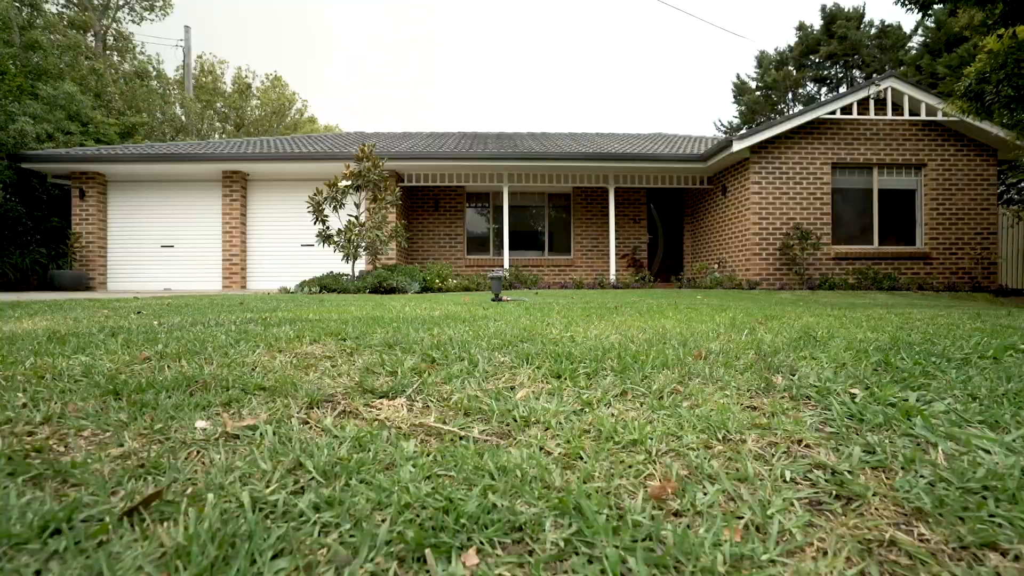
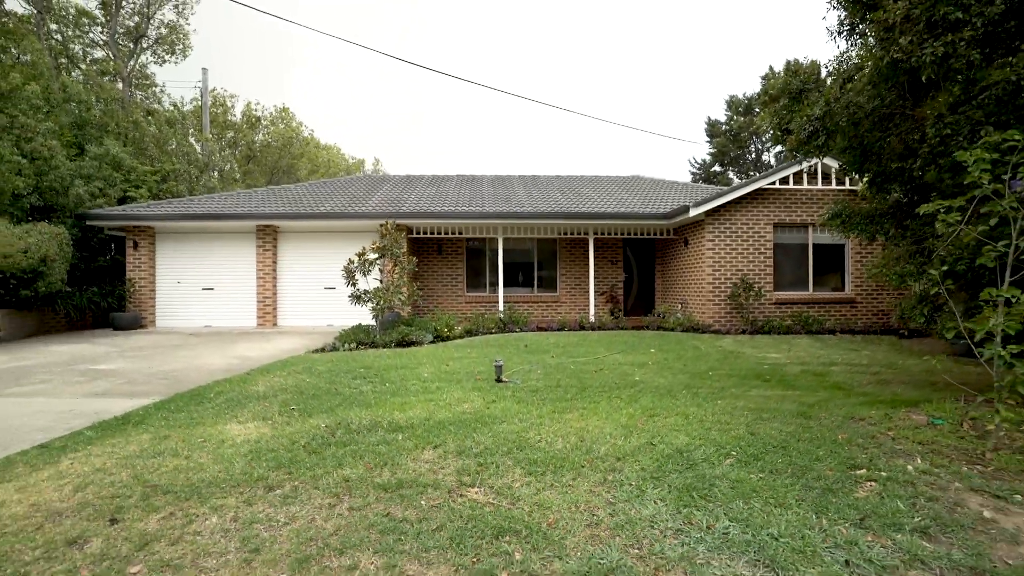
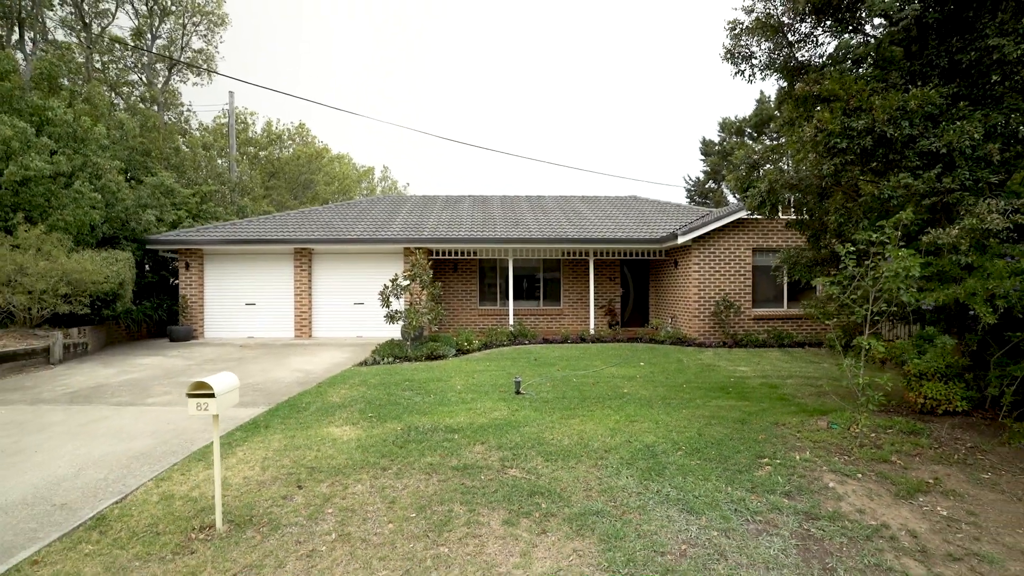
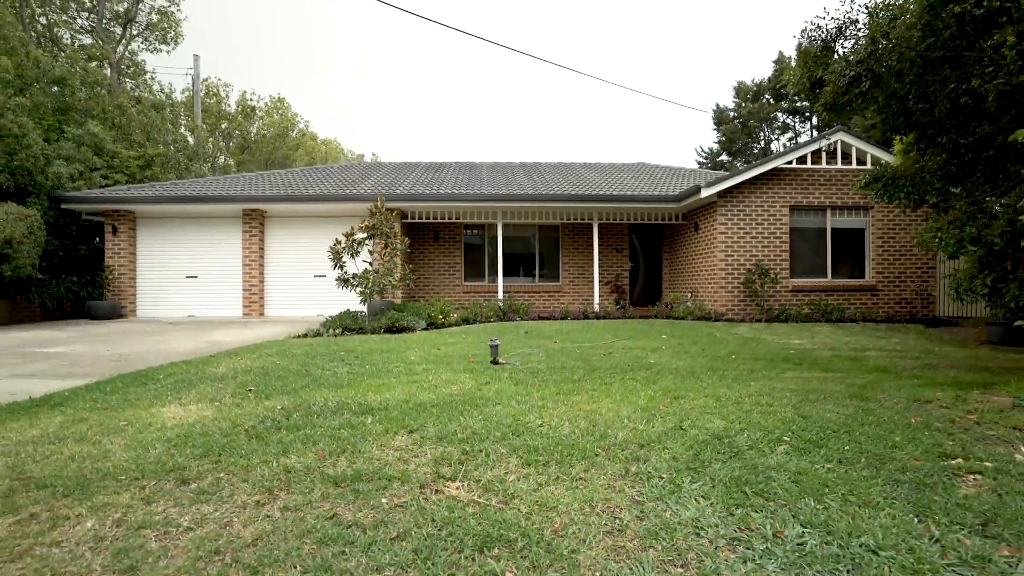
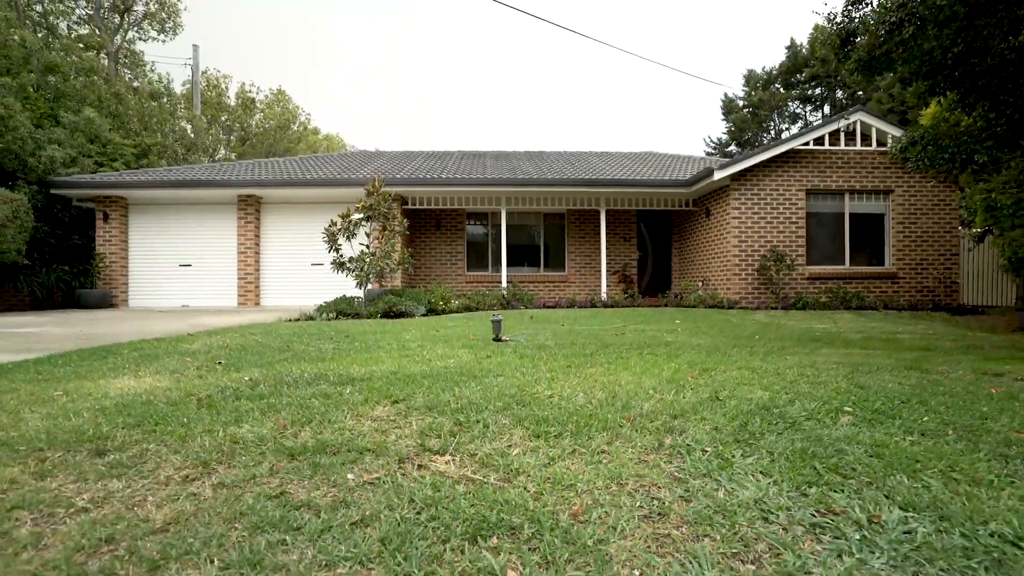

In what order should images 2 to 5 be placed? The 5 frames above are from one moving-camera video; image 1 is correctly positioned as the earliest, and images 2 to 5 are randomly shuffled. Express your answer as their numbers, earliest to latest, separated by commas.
5, 4, 2, 3
